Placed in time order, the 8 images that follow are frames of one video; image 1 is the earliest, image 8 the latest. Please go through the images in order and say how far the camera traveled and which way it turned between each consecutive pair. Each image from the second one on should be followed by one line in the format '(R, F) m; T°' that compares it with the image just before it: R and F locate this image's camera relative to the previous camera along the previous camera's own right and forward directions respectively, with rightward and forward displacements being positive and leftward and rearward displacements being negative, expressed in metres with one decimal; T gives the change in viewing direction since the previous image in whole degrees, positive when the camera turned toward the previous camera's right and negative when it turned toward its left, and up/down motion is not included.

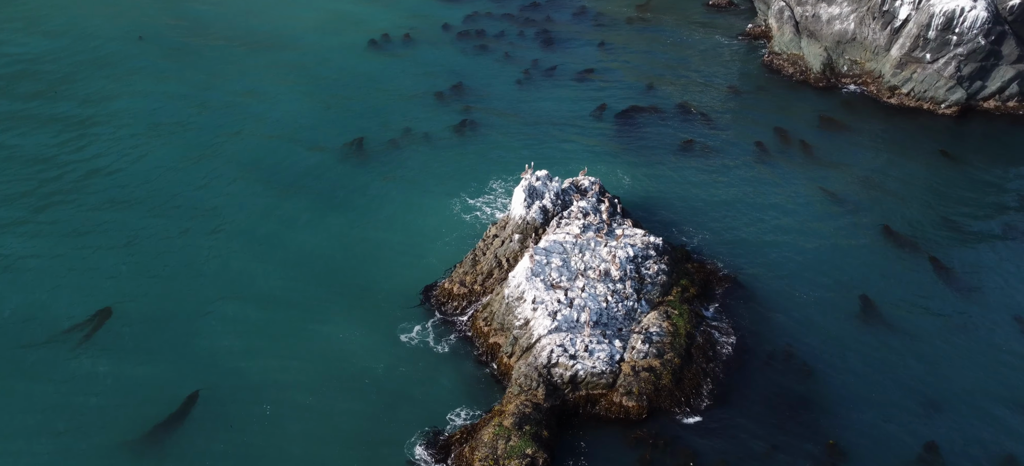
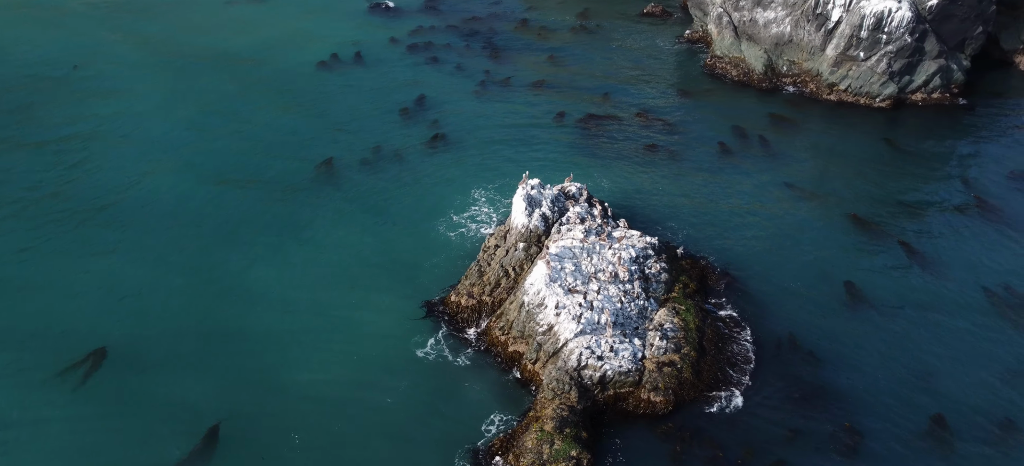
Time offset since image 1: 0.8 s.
(-5.3, -0.2) m; +8°
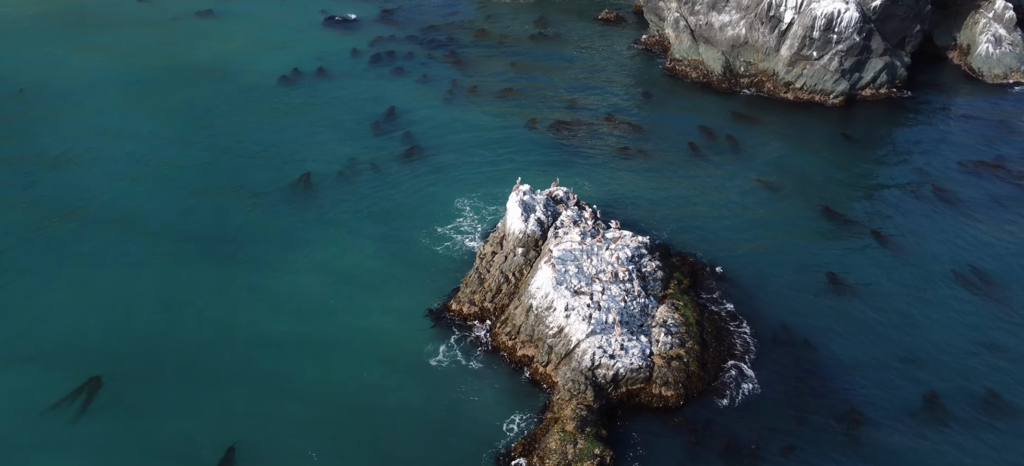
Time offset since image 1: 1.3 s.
(-3.4, -0.4) m; +5°
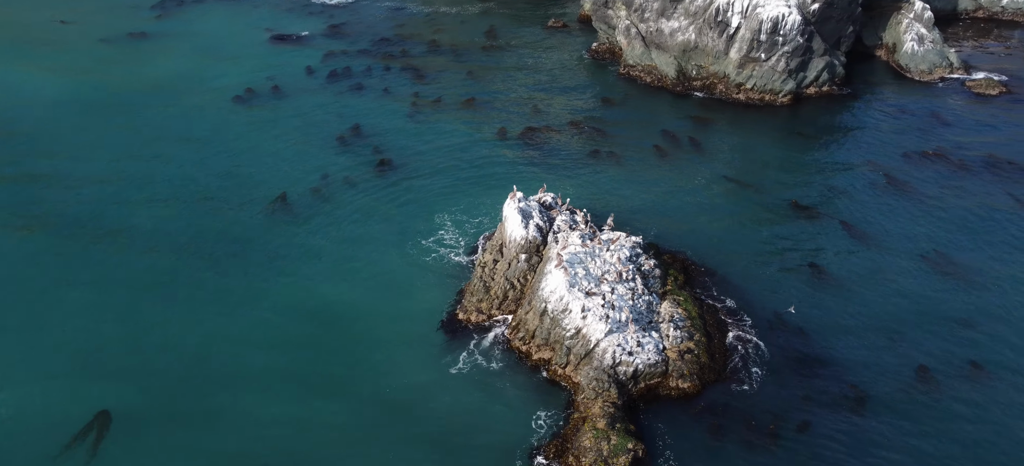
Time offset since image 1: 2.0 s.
(-4.6, -0.4) m; +7°
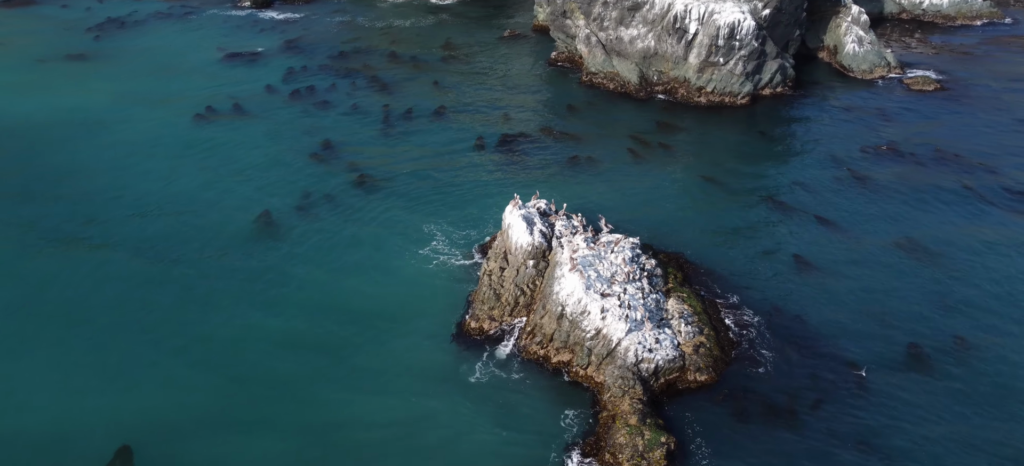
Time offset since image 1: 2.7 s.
(-4.5, -0.3) m; +6°
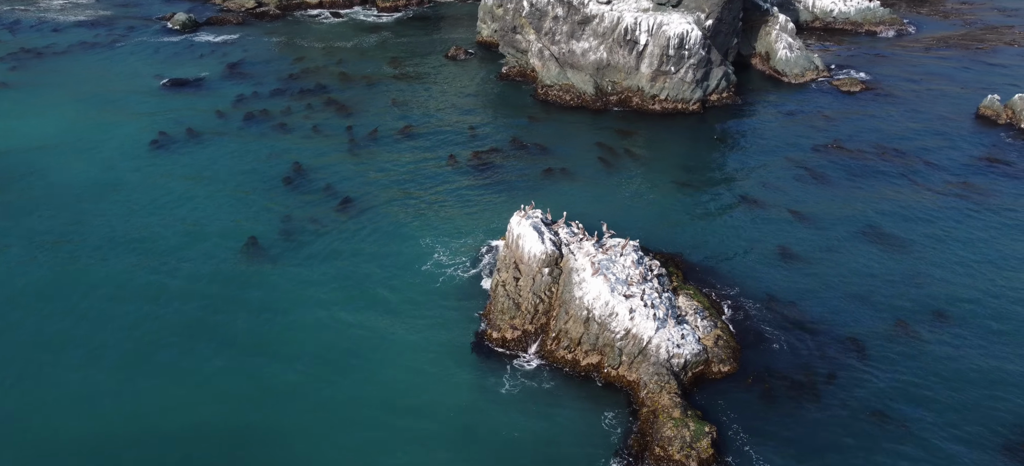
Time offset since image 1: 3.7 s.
(-6.2, -0.3) m; +8°
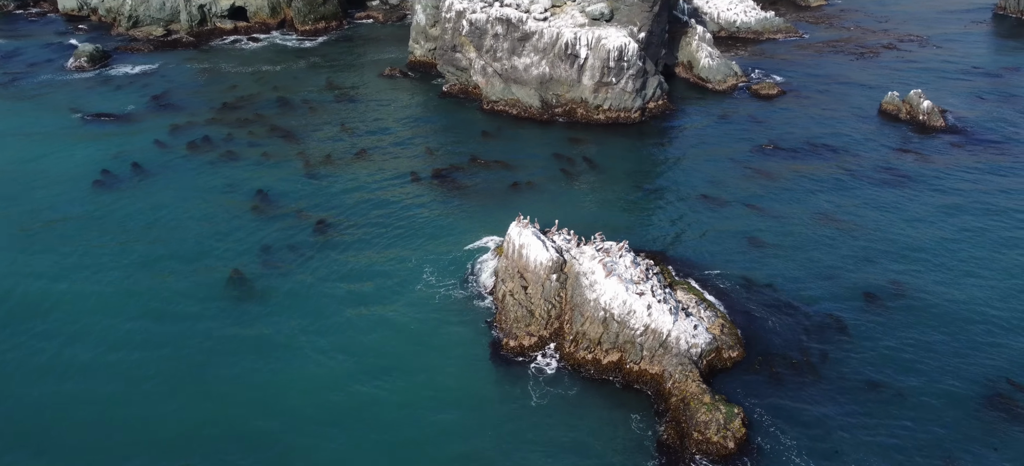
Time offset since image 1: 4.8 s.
(-7.0, -0.8) m; +9°
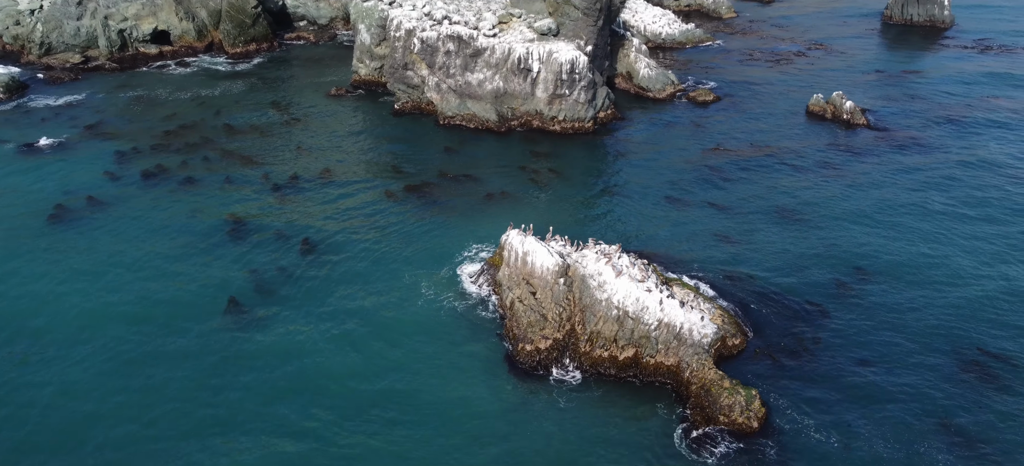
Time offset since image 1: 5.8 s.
(-6.4, -0.8) m; +8°
